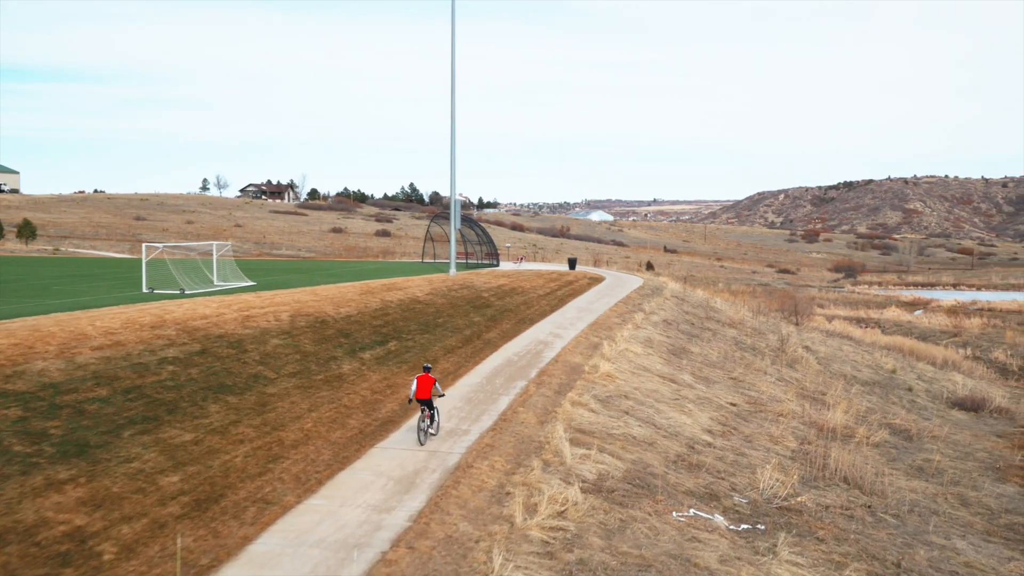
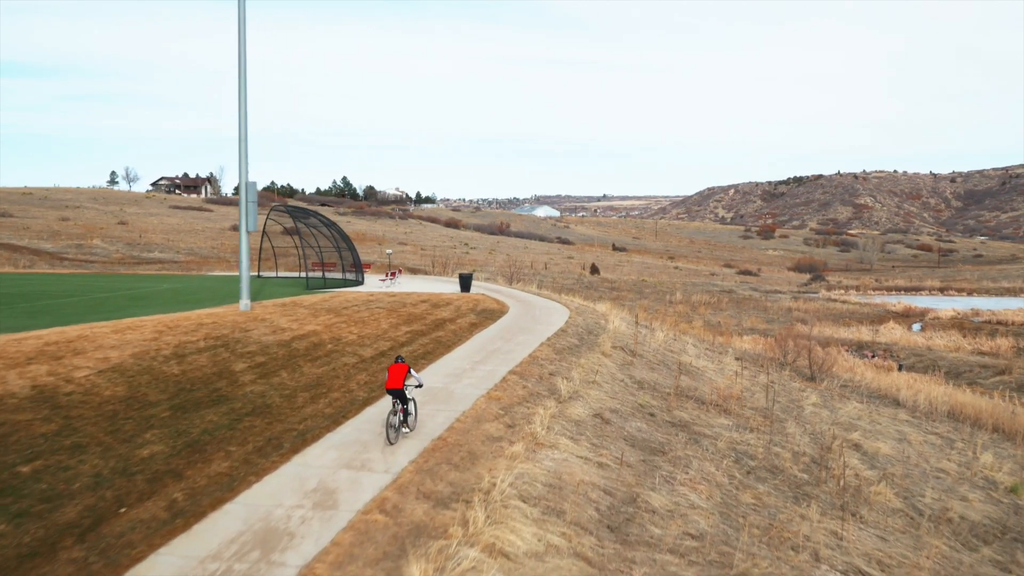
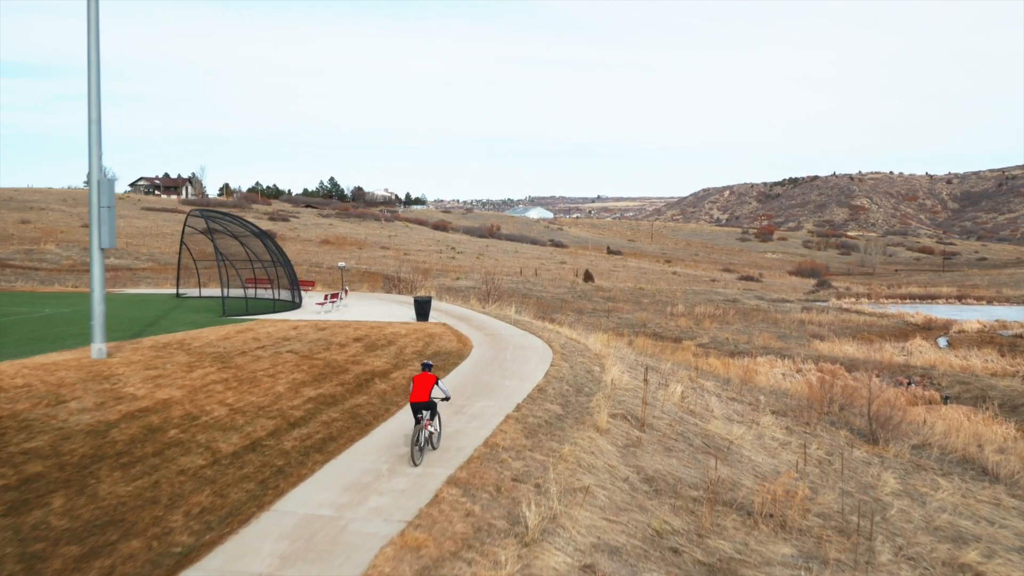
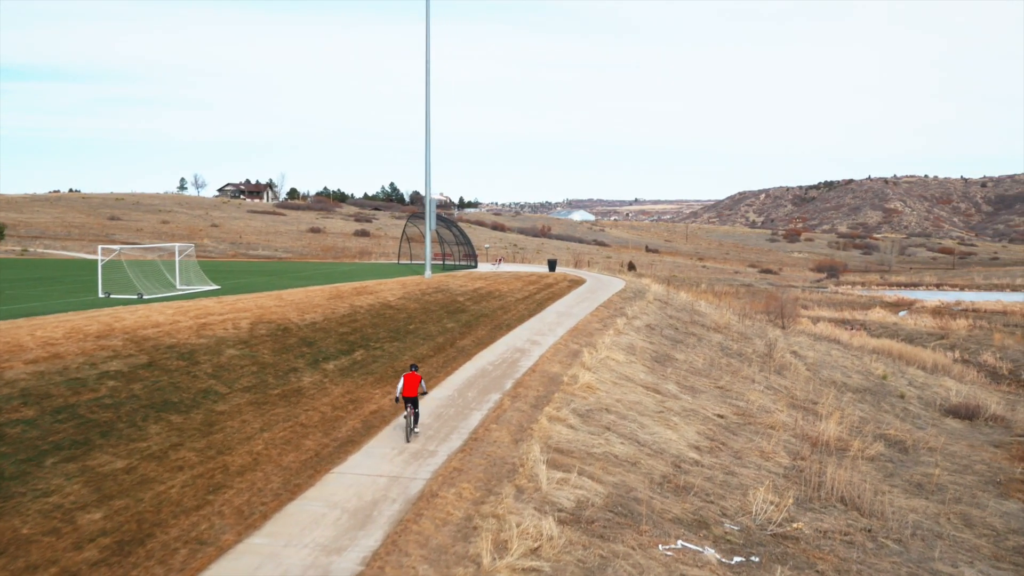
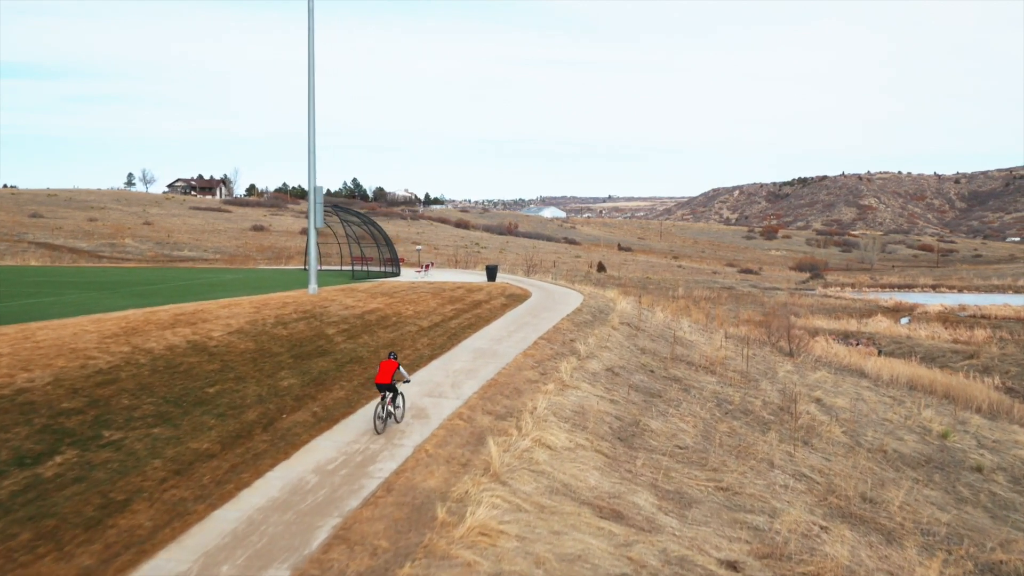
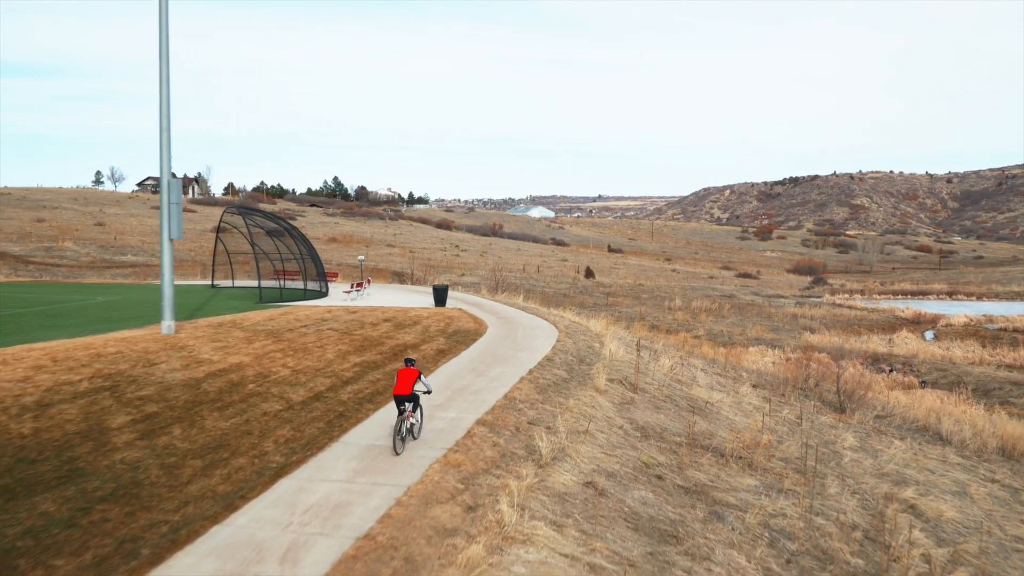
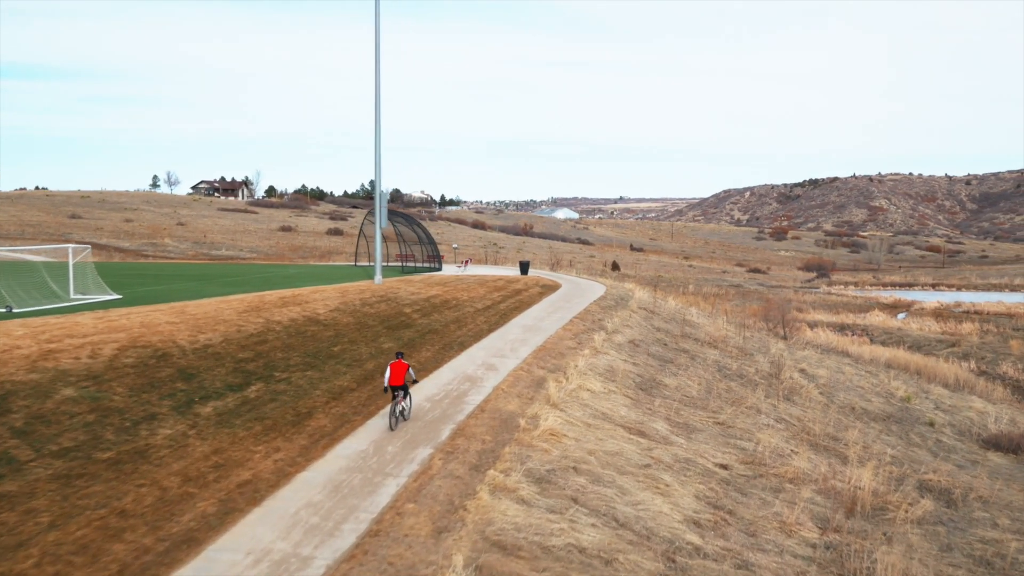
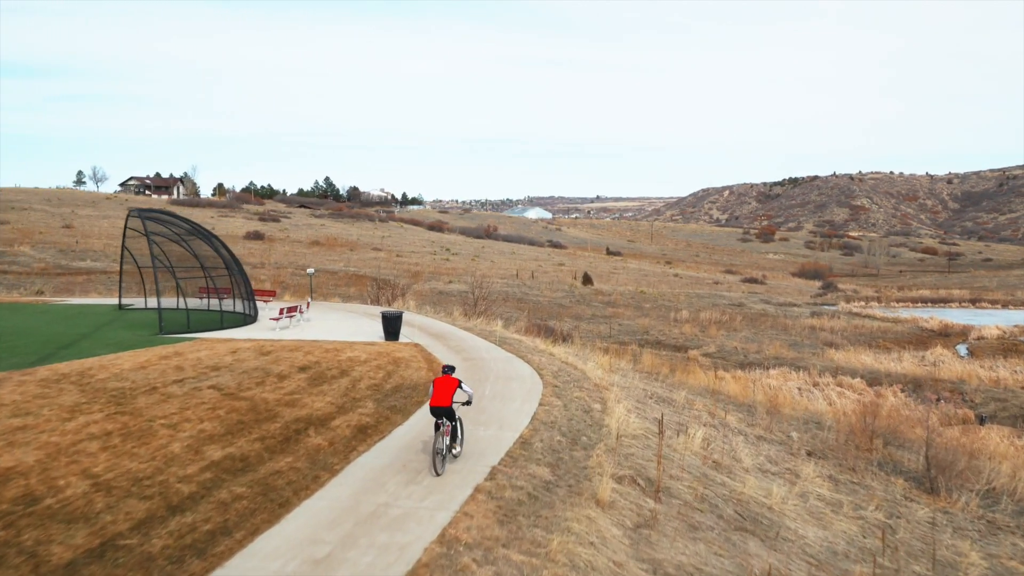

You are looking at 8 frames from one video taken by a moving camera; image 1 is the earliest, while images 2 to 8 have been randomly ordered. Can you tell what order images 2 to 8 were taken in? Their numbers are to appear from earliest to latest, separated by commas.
4, 7, 5, 2, 6, 3, 8
